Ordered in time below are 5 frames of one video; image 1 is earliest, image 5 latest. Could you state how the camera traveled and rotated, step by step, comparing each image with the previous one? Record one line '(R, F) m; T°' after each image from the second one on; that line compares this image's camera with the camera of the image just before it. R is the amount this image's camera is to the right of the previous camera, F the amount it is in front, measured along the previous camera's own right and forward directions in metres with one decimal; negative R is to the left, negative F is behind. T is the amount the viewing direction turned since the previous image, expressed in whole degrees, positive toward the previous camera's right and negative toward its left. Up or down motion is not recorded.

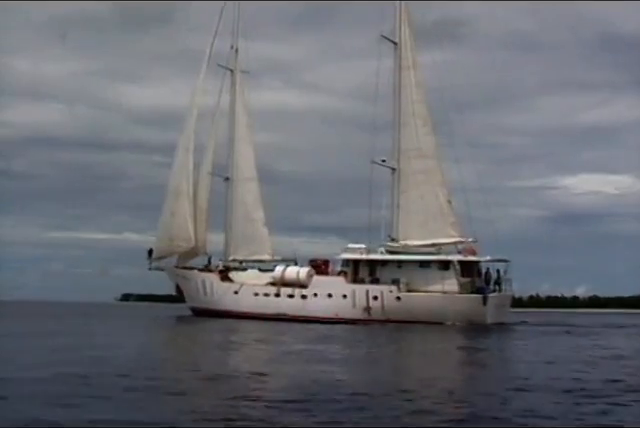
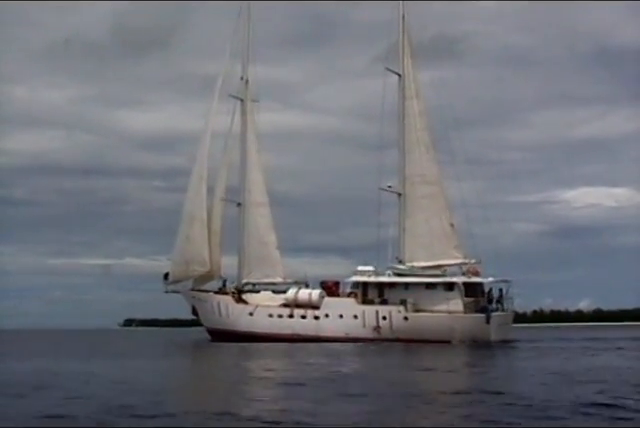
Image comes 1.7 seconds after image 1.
(-0.1, -0.7) m; 0°
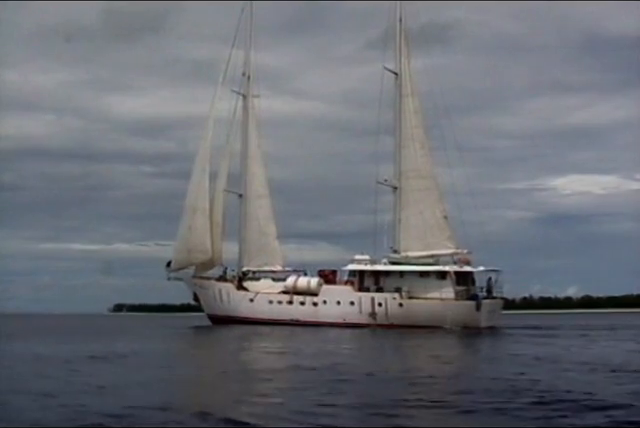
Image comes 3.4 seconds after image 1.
(-0.1, -0.6) m; +1°
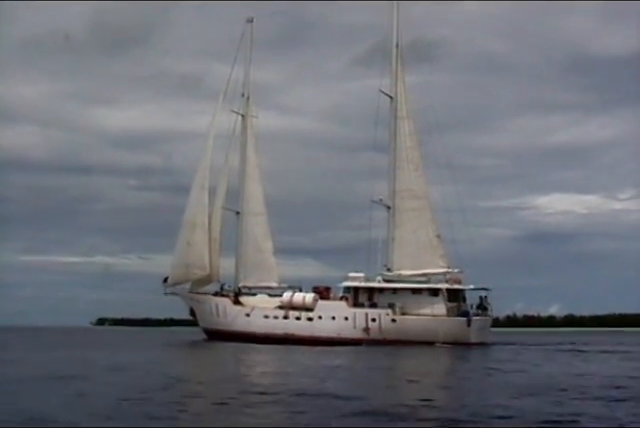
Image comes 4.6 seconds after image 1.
(-0.2, -0.5) m; +1°
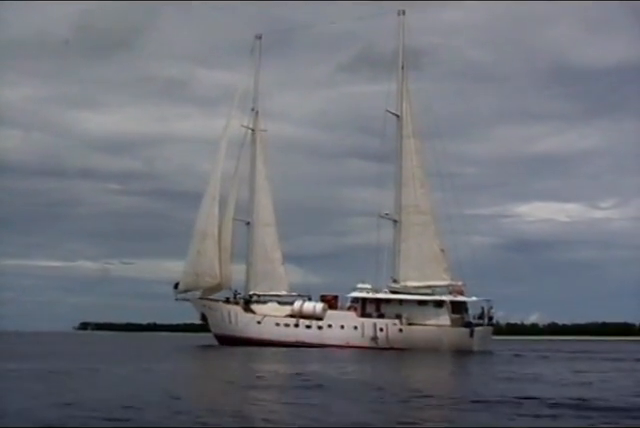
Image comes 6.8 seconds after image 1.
(-0.4, -0.7) m; +1°
